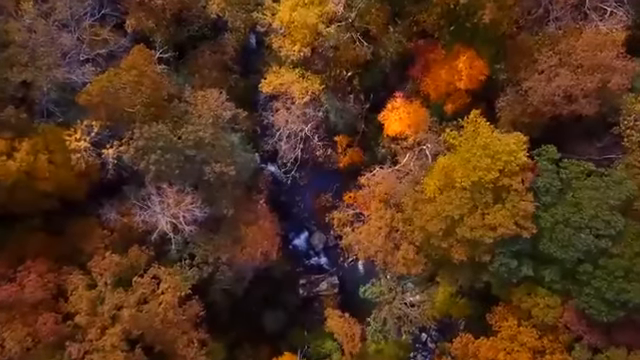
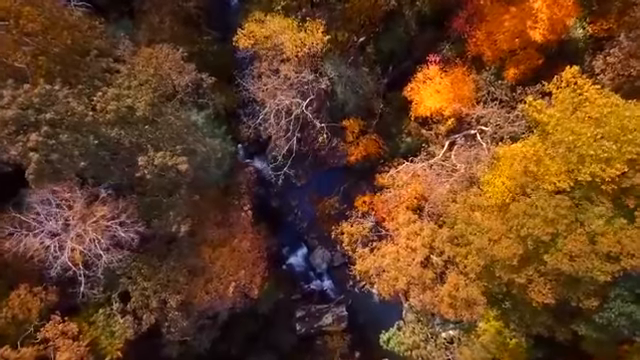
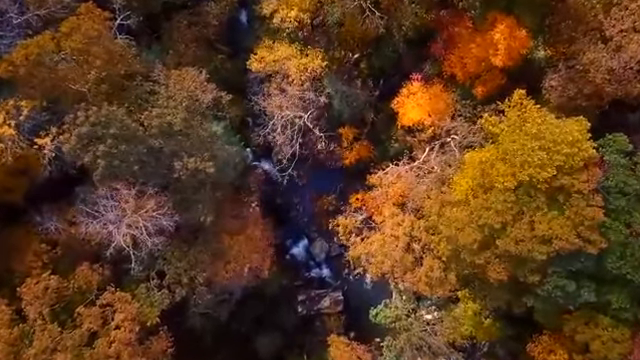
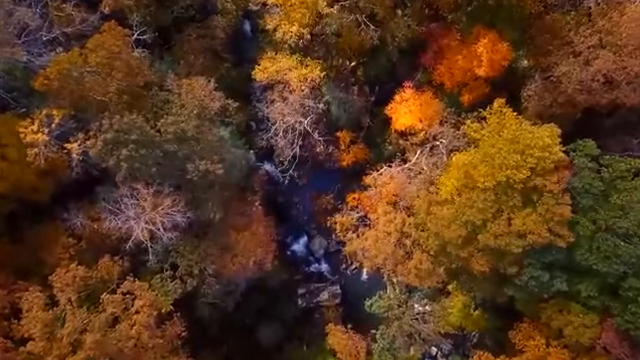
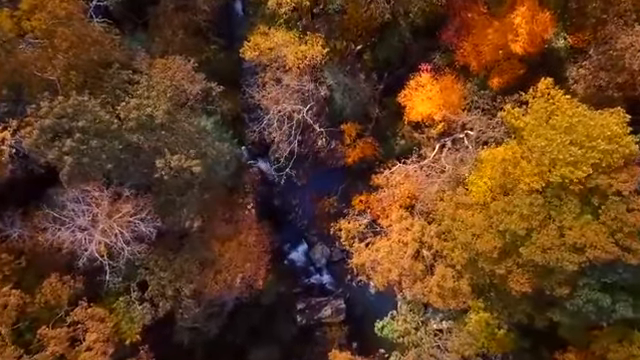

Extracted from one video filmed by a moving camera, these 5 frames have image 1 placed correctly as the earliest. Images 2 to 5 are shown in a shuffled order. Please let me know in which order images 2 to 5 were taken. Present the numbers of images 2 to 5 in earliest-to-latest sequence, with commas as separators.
4, 3, 5, 2
